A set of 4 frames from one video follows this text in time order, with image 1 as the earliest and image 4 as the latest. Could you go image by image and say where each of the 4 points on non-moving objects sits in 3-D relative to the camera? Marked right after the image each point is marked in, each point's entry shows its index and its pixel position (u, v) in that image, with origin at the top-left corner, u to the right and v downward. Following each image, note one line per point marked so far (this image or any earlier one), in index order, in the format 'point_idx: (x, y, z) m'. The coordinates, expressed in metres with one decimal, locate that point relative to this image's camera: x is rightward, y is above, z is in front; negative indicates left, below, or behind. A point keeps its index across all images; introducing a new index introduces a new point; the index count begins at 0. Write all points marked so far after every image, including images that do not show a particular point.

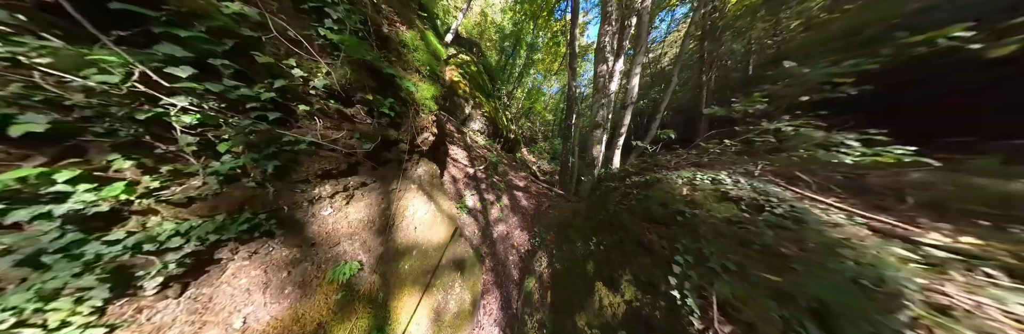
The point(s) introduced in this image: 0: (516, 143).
0: (+0.3, +2.1, +12.8) m
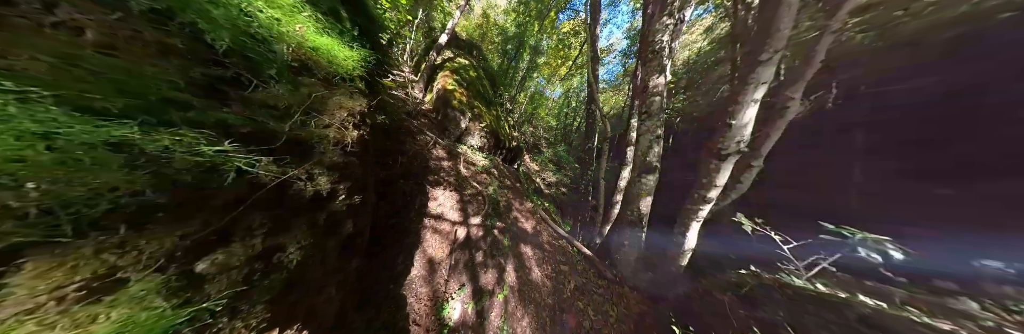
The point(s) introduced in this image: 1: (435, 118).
0: (+0.5, +1.0, +11.6) m
1: (-3.4, +2.0, +6.6) m
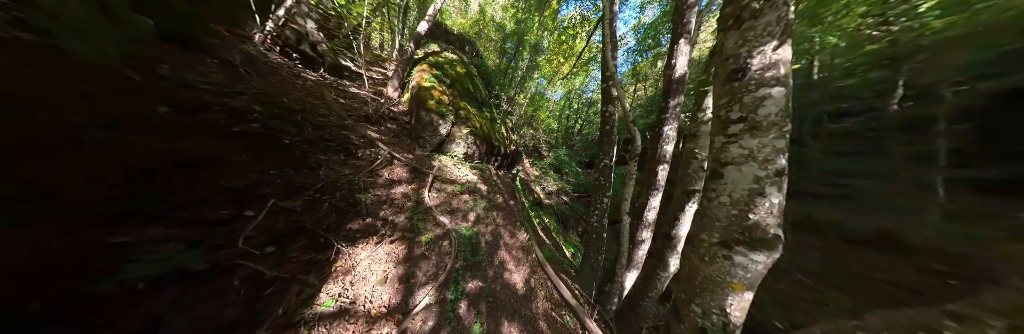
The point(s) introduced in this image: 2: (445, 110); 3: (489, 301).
0: (+0.3, +0.4, +10.4) m
1: (-3.7, +1.5, +5.4) m
2: (-2.5, +2.1, +5.6) m
3: (-0.4, -2.3, +2.7) m
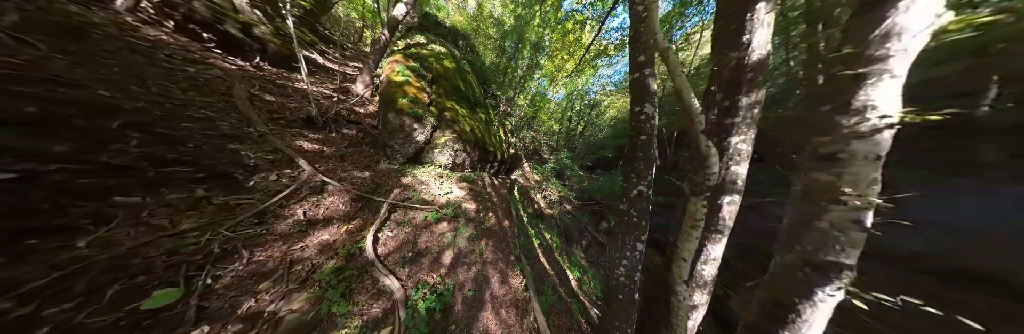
0: (+0.1, -0.1, +9.2) m
1: (-3.9, +1.0, +4.3) m
2: (-2.6, +1.7, +4.5) m
3: (-0.5, -2.7, +1.6) m
